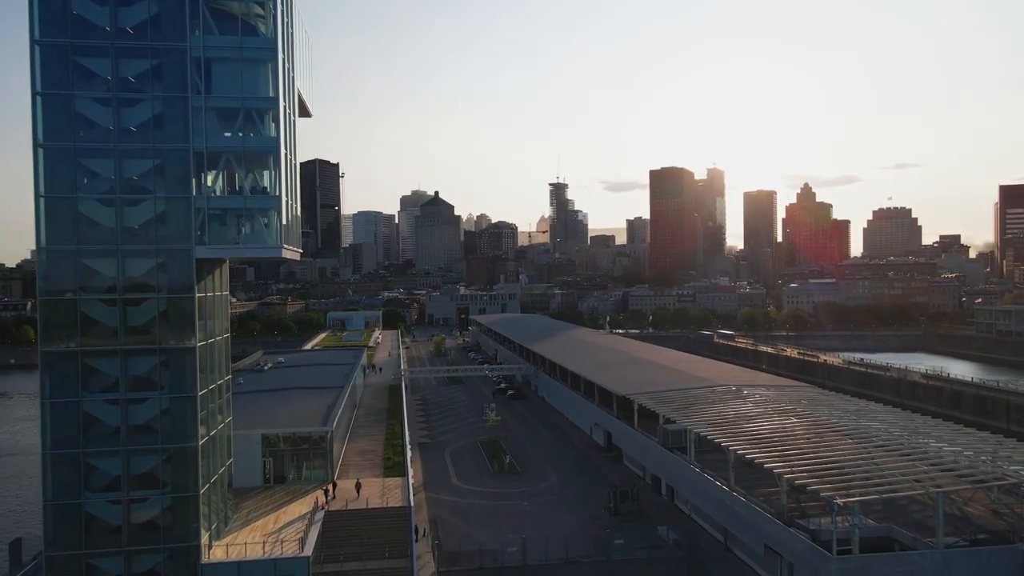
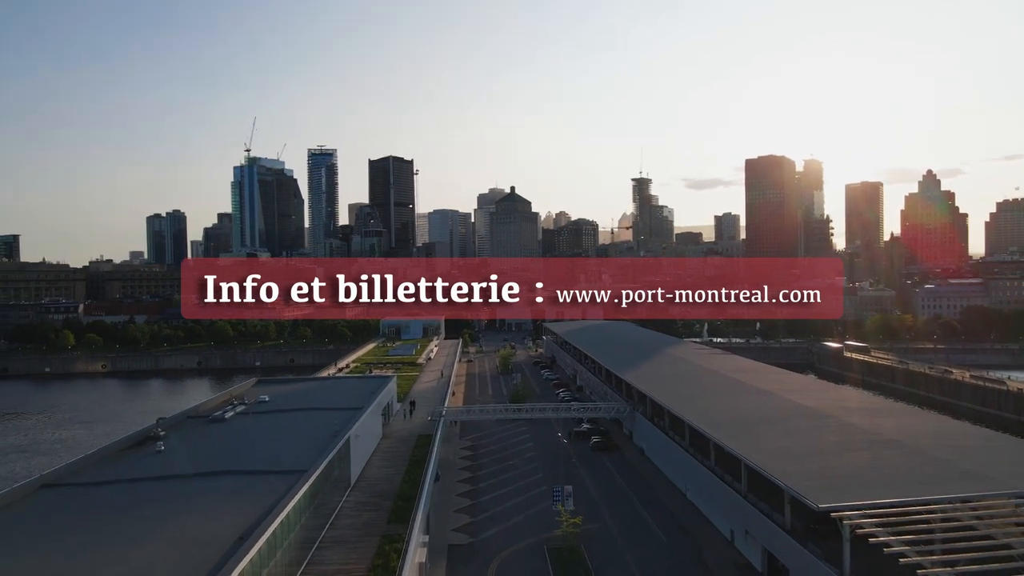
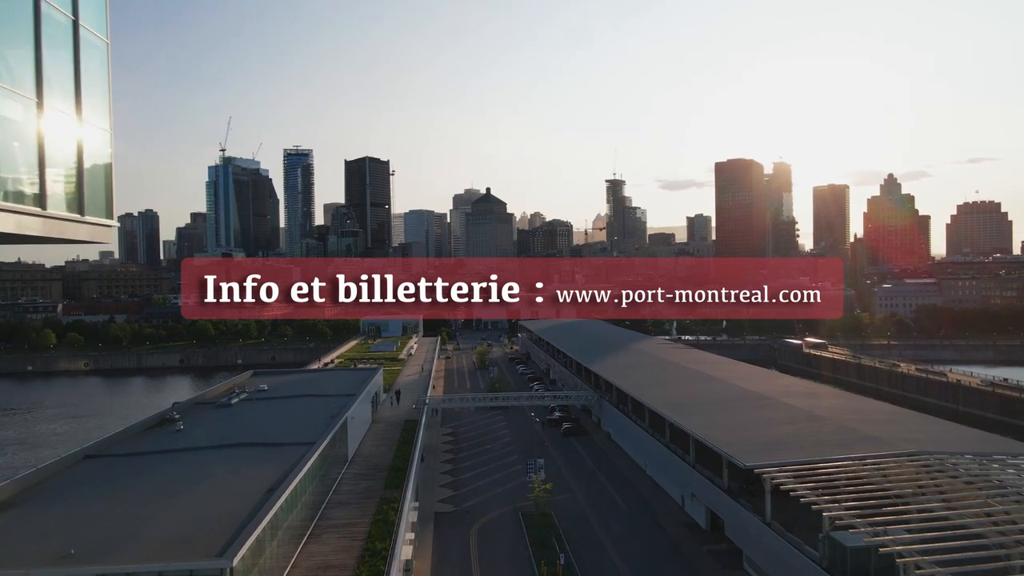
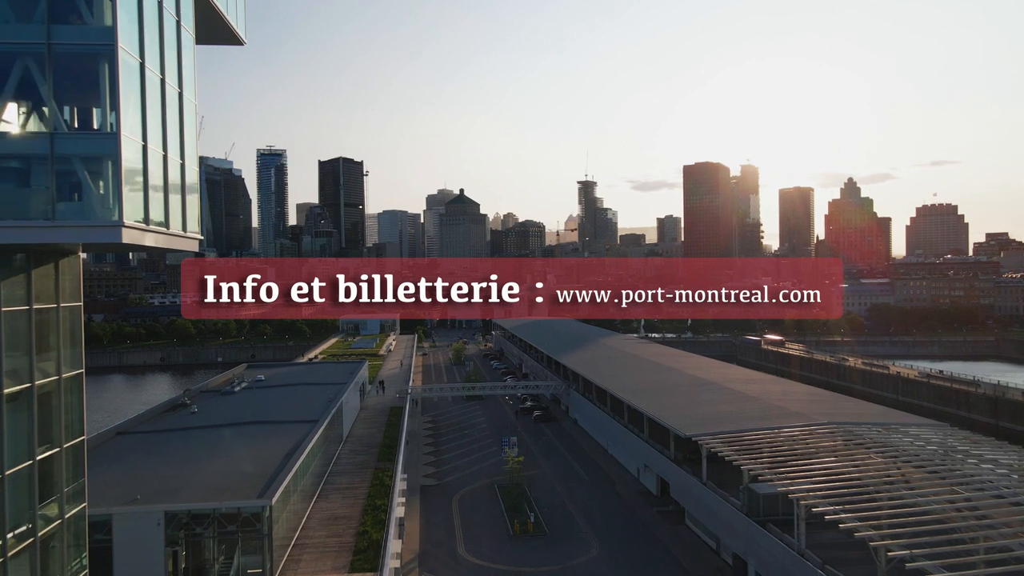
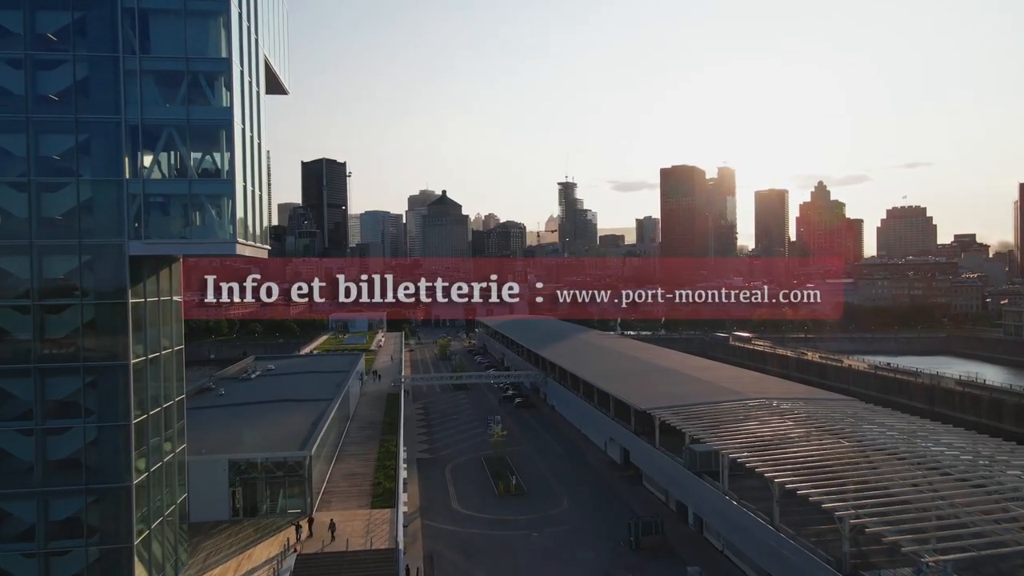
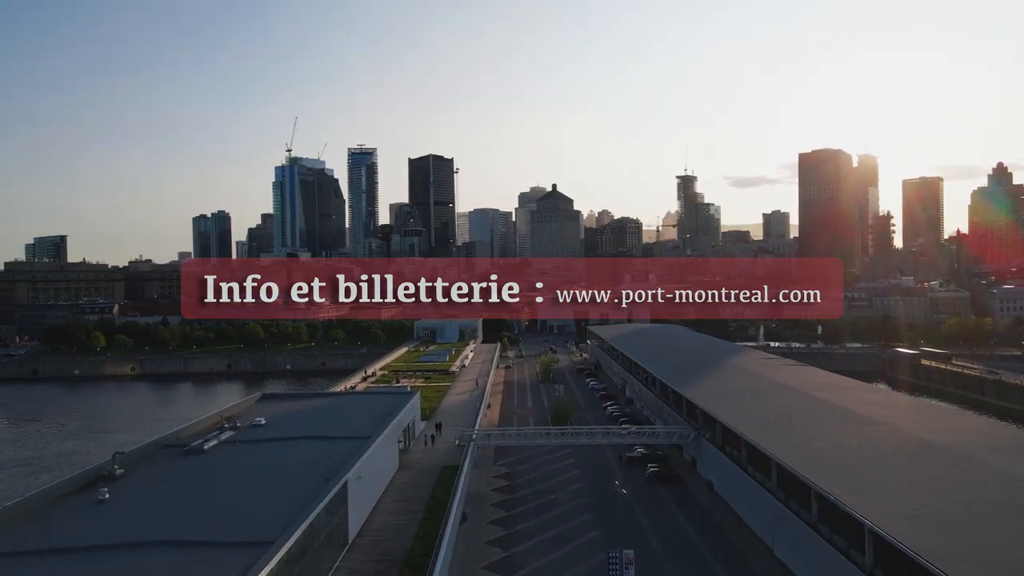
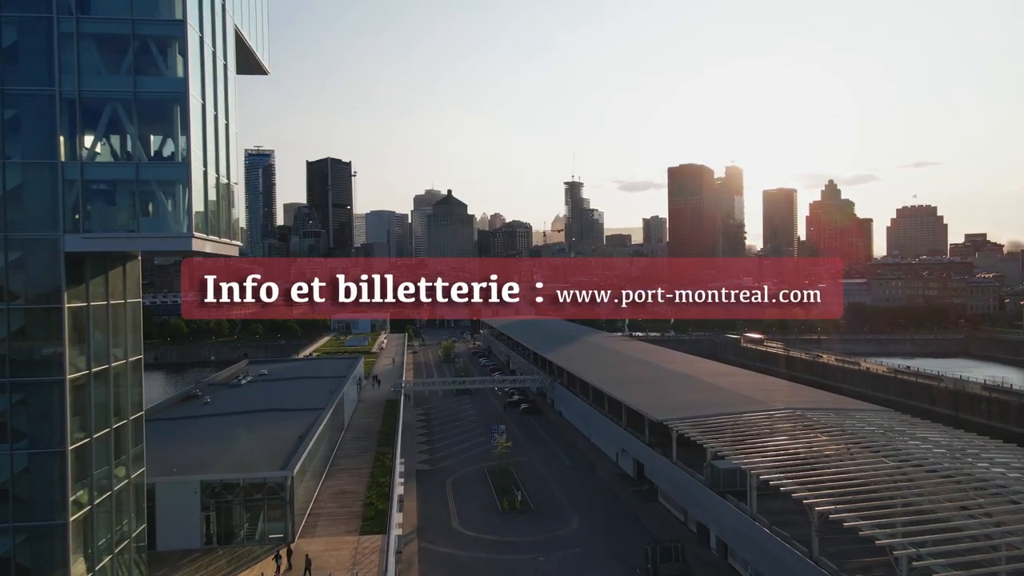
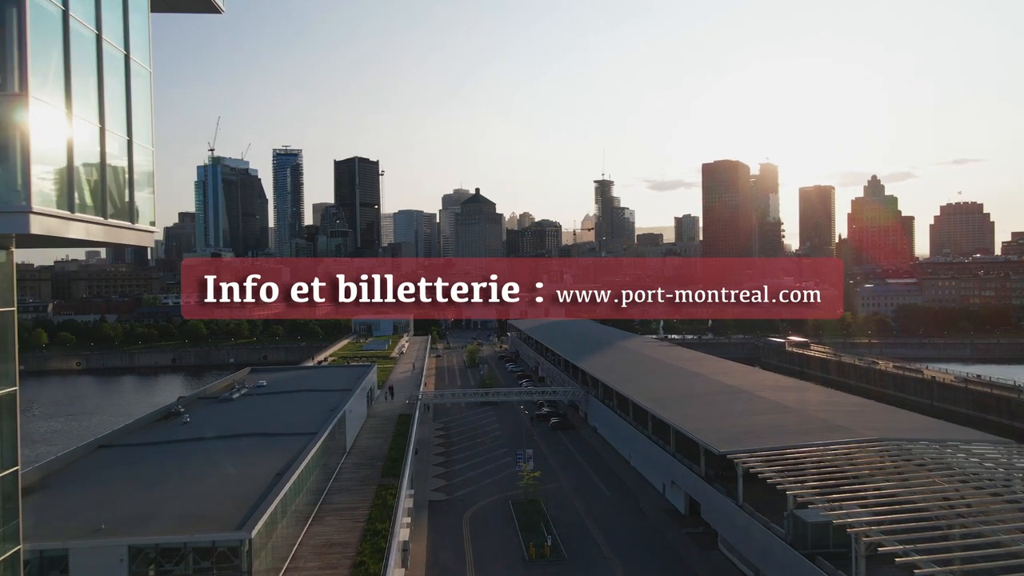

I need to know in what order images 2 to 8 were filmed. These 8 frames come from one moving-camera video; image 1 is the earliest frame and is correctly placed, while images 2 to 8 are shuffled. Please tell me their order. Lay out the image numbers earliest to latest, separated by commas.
5, 7, 4, 8, 3, 2, 6
